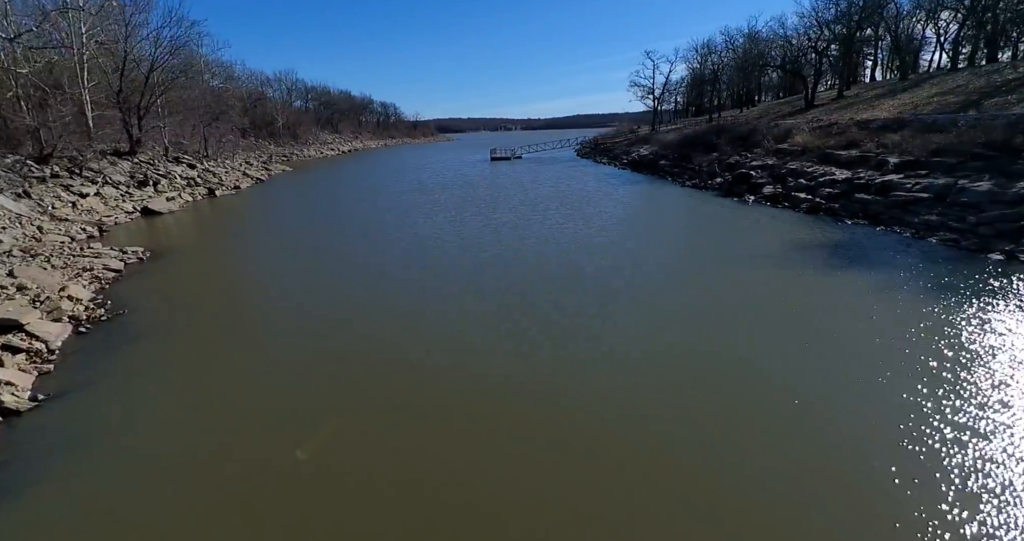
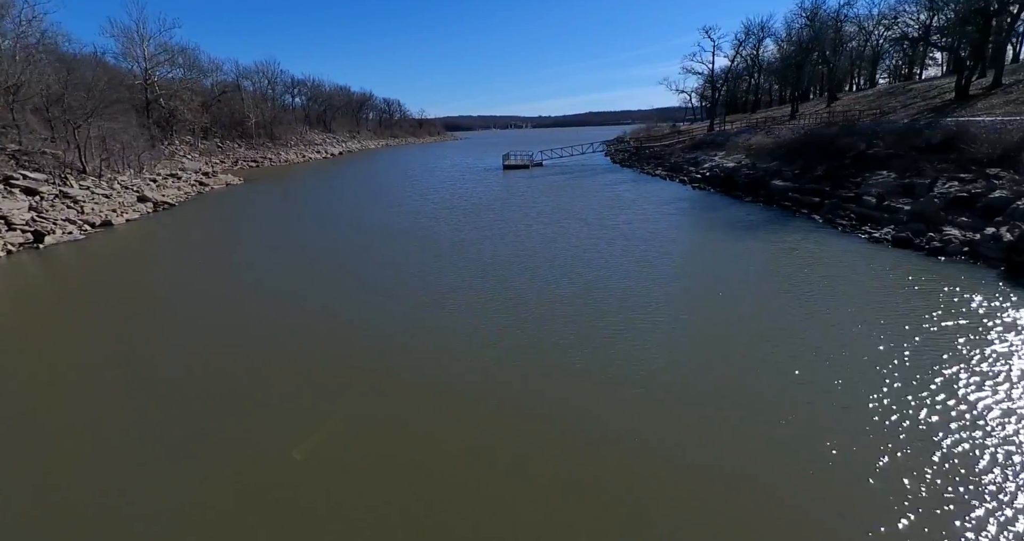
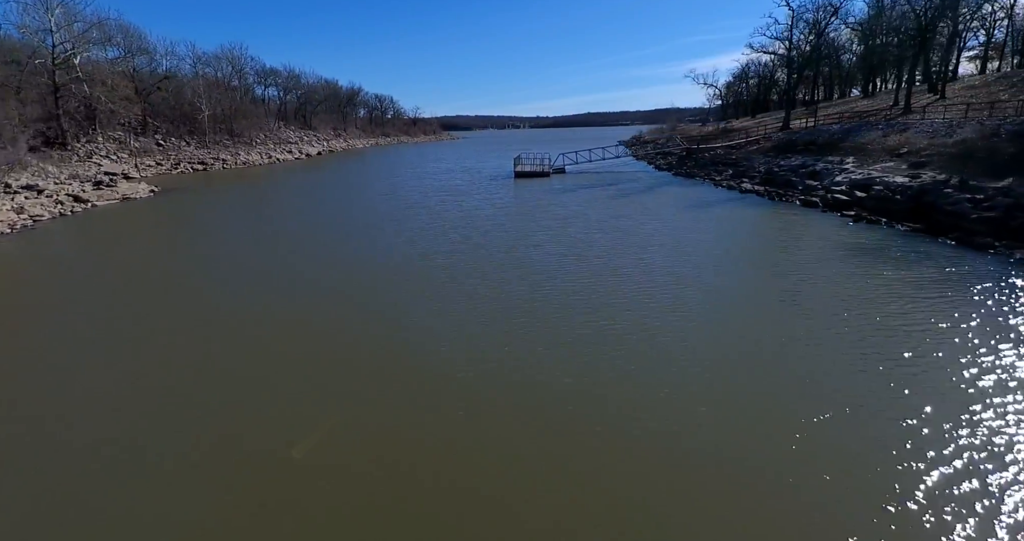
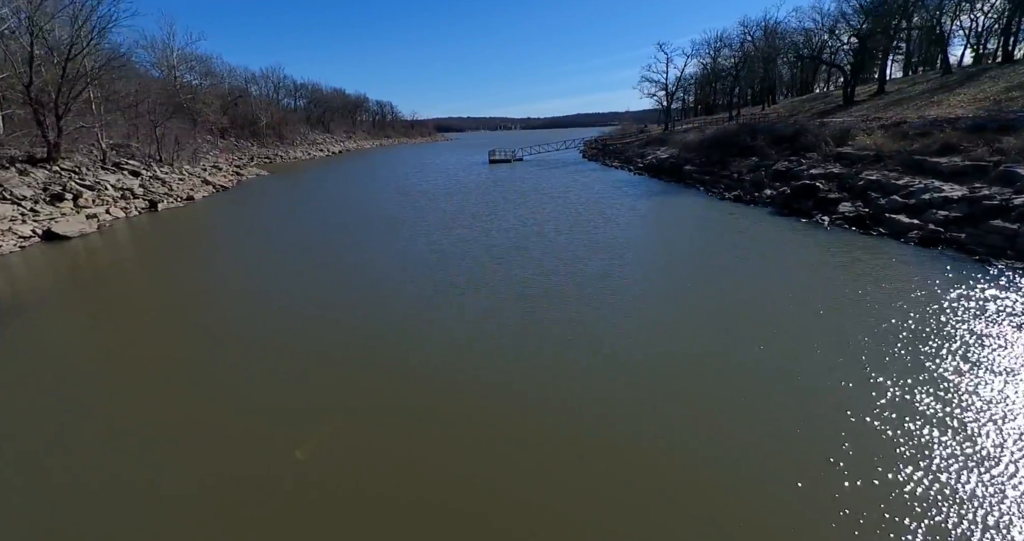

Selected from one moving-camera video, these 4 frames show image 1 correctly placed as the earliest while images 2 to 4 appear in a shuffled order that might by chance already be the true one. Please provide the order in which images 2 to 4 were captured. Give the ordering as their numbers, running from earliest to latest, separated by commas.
4, 2, 3
